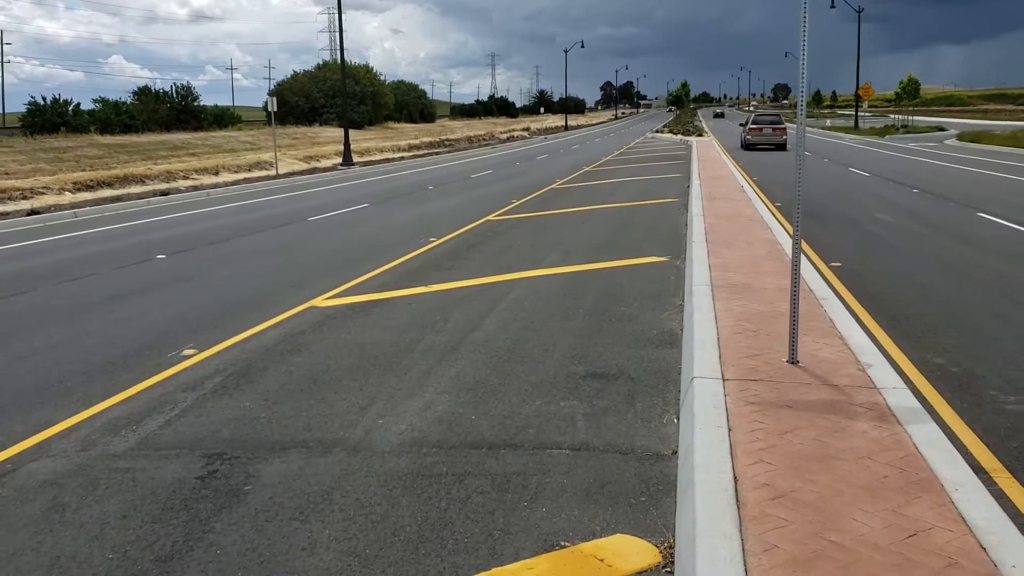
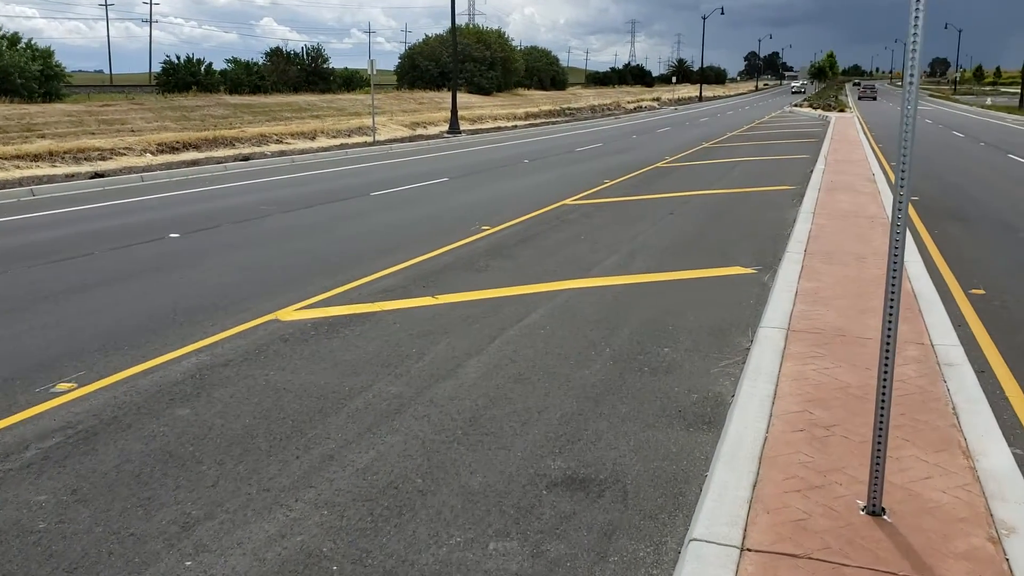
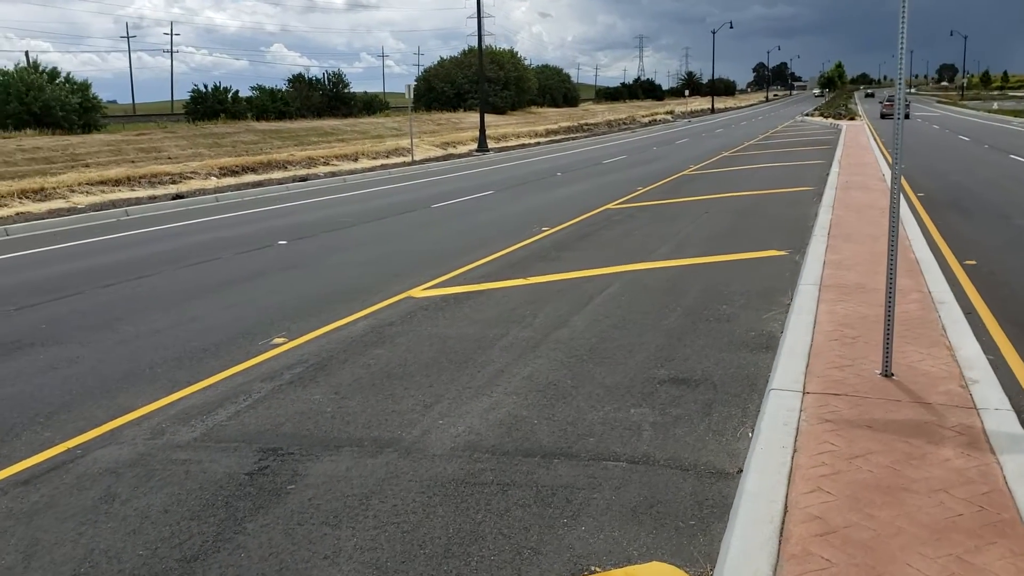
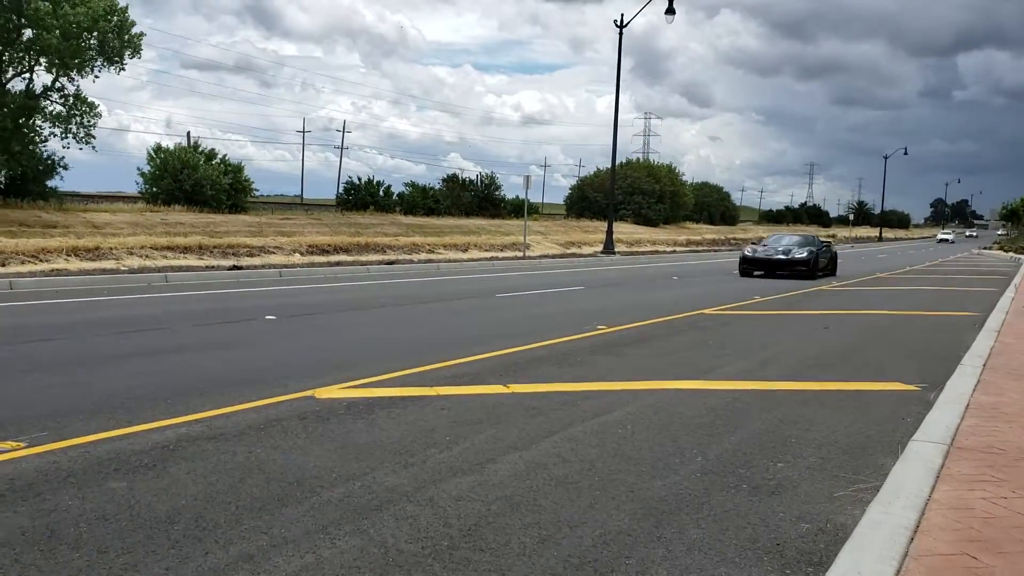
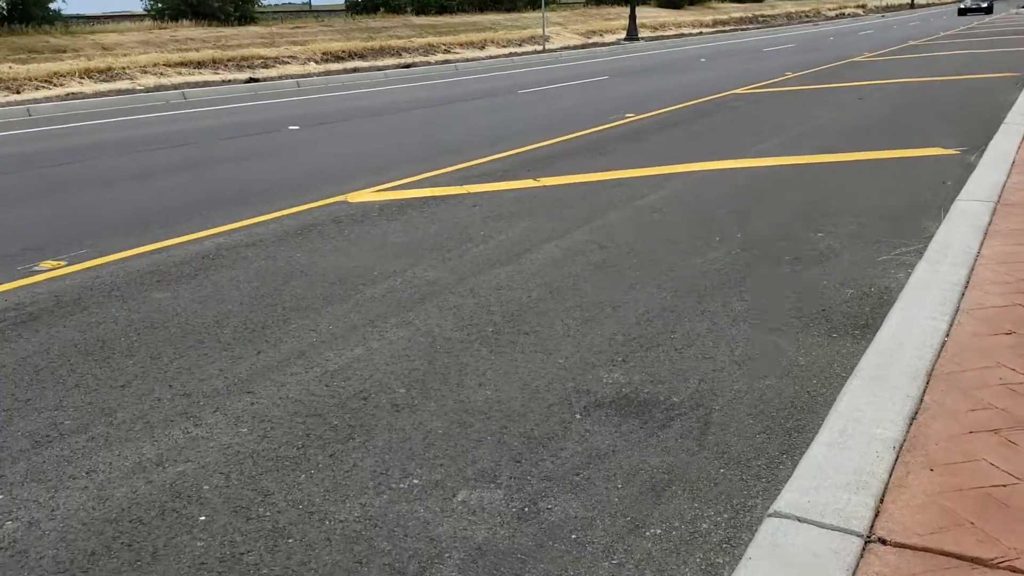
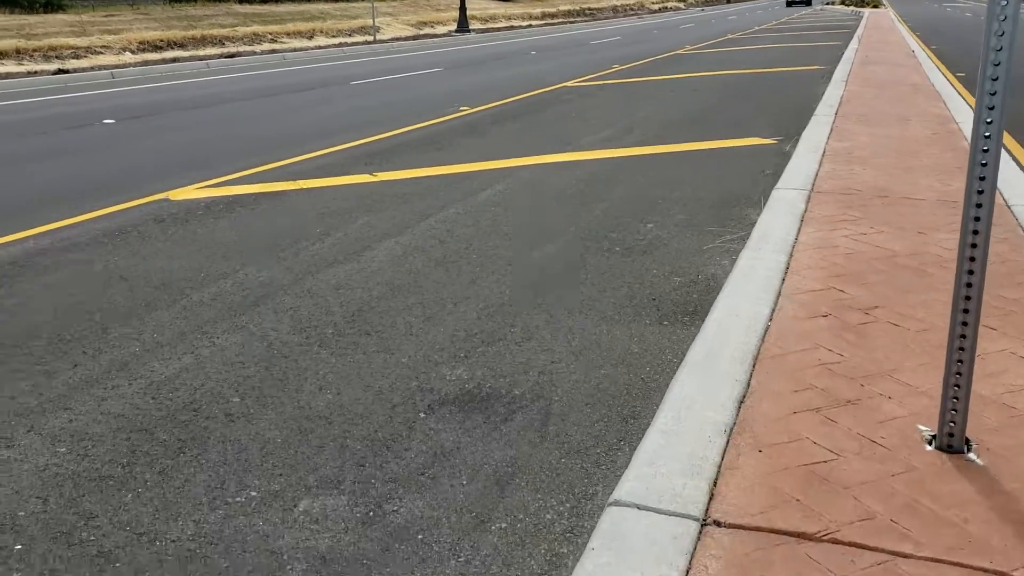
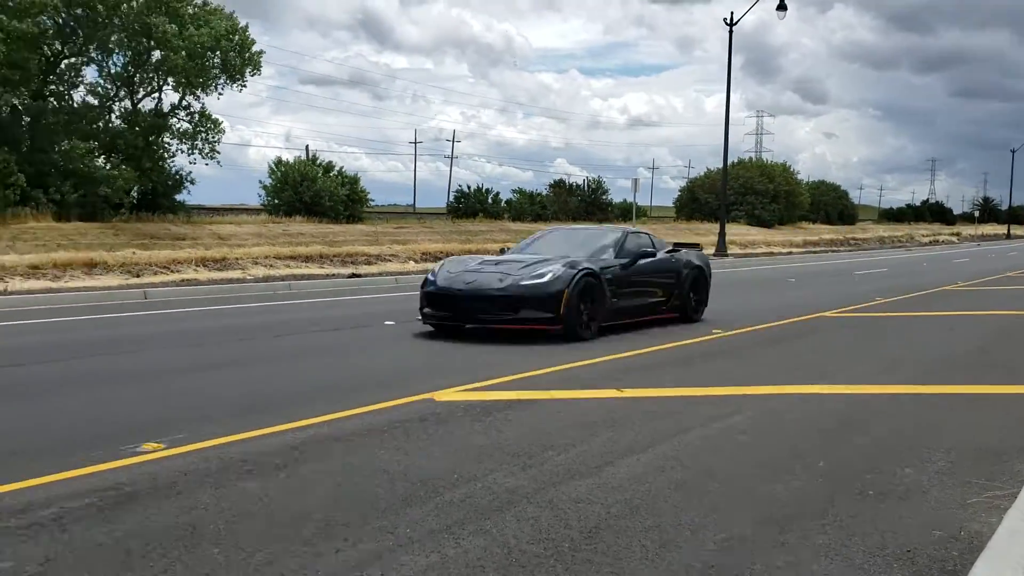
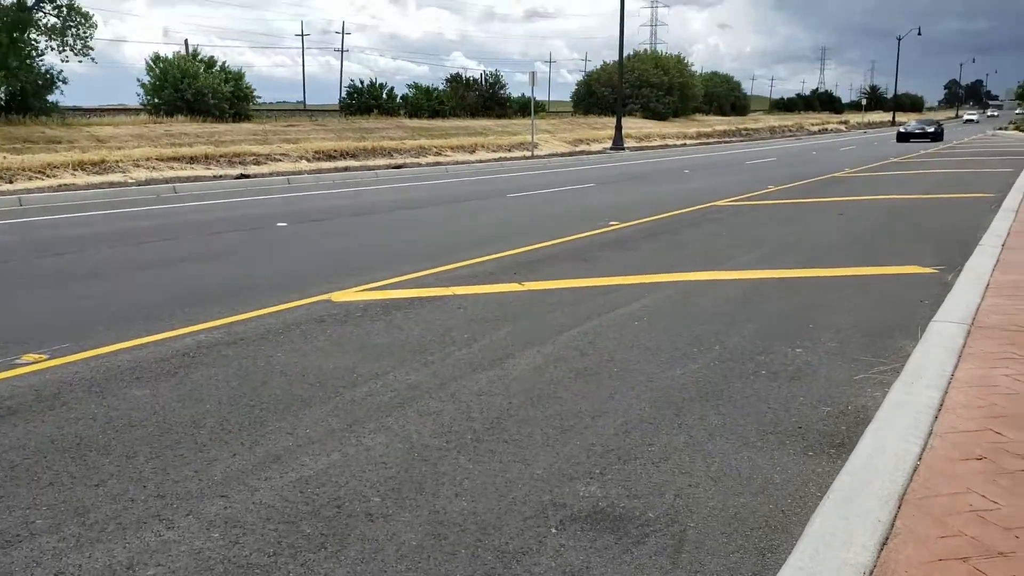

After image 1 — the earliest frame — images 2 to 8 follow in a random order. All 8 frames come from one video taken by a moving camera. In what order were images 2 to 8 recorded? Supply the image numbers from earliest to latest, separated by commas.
3, 2, 6, 5, 8, 4, 7
